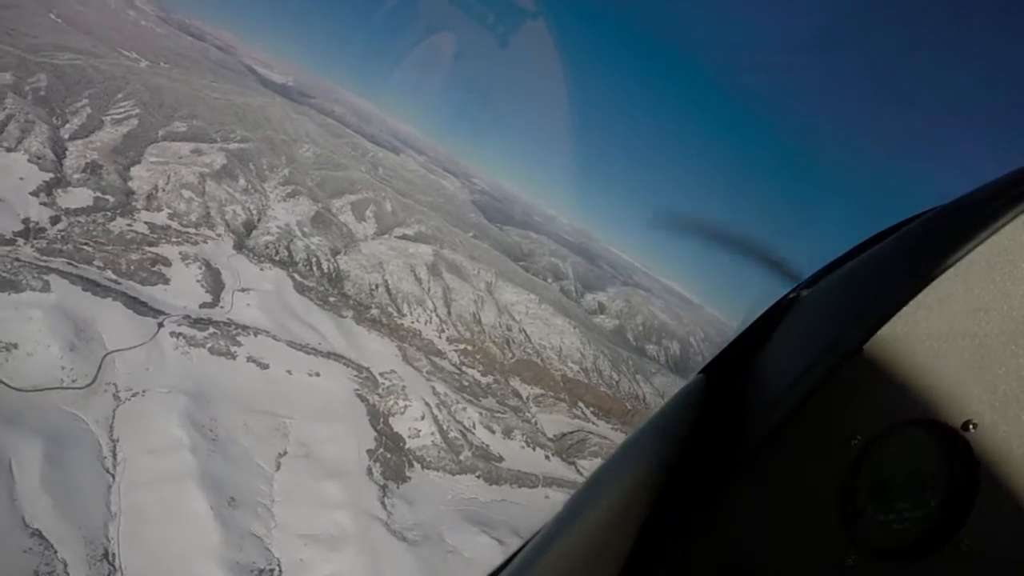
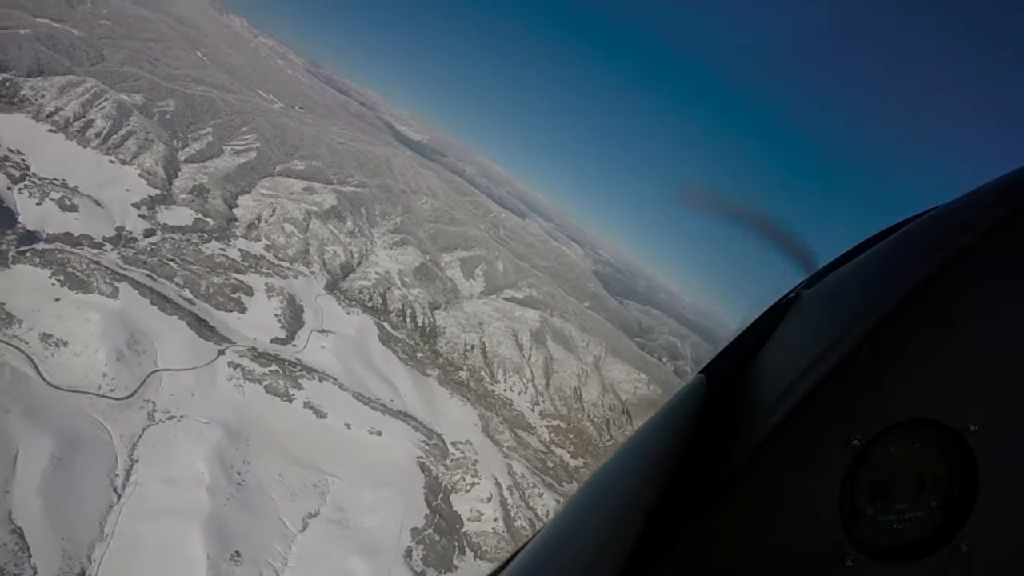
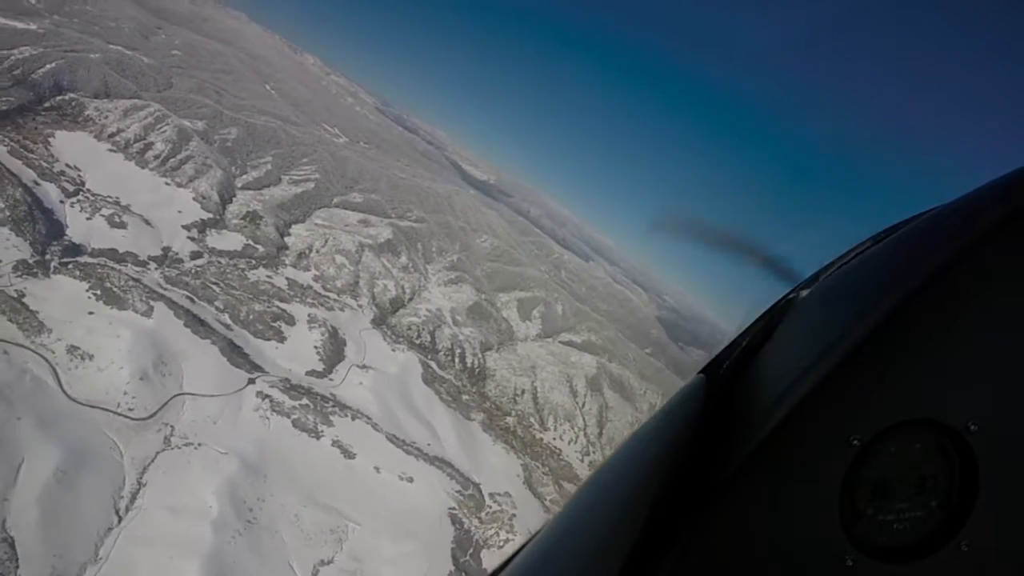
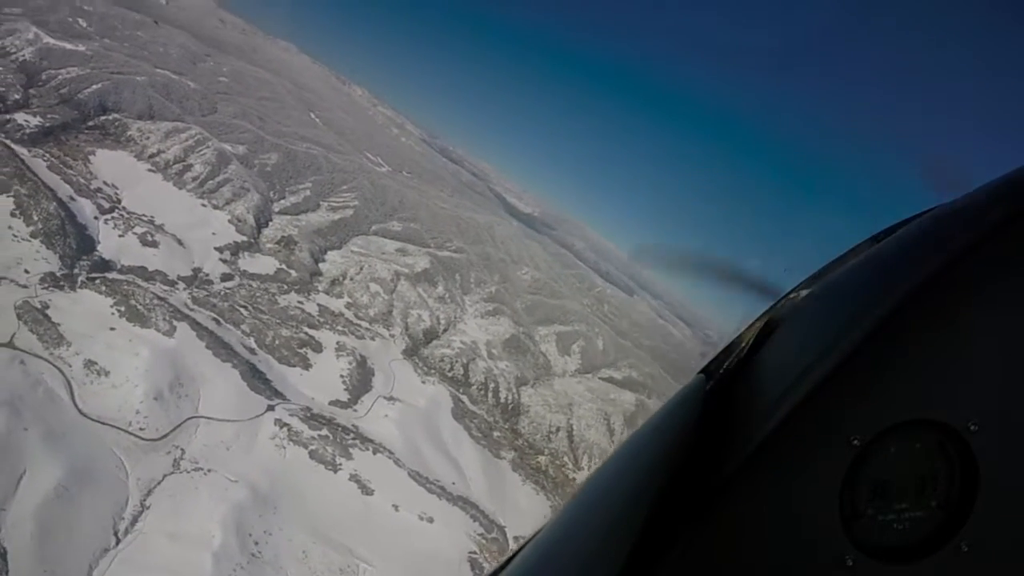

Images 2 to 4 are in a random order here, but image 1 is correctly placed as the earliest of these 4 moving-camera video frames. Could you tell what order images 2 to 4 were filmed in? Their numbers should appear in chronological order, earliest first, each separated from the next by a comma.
2, 3, 4
